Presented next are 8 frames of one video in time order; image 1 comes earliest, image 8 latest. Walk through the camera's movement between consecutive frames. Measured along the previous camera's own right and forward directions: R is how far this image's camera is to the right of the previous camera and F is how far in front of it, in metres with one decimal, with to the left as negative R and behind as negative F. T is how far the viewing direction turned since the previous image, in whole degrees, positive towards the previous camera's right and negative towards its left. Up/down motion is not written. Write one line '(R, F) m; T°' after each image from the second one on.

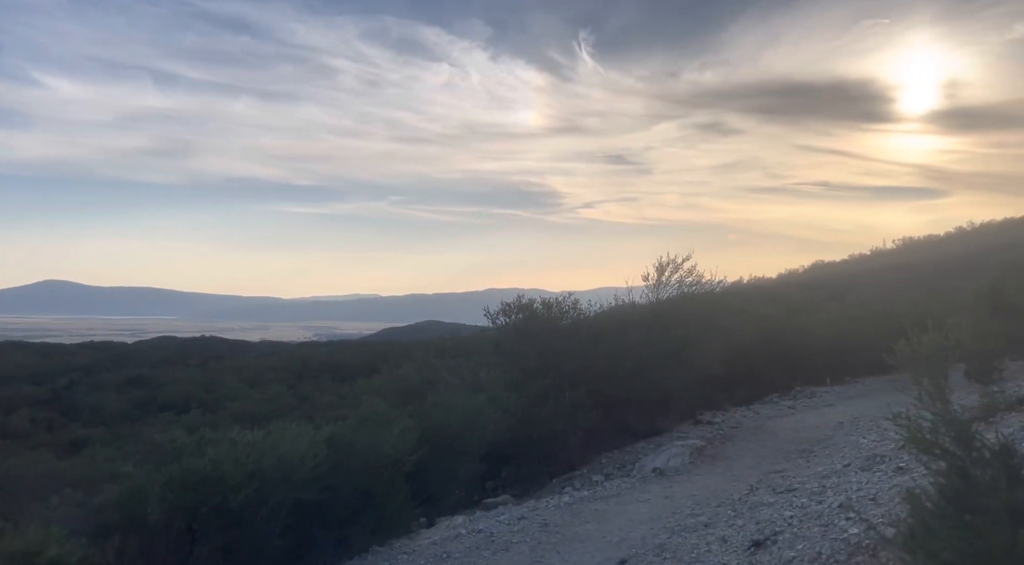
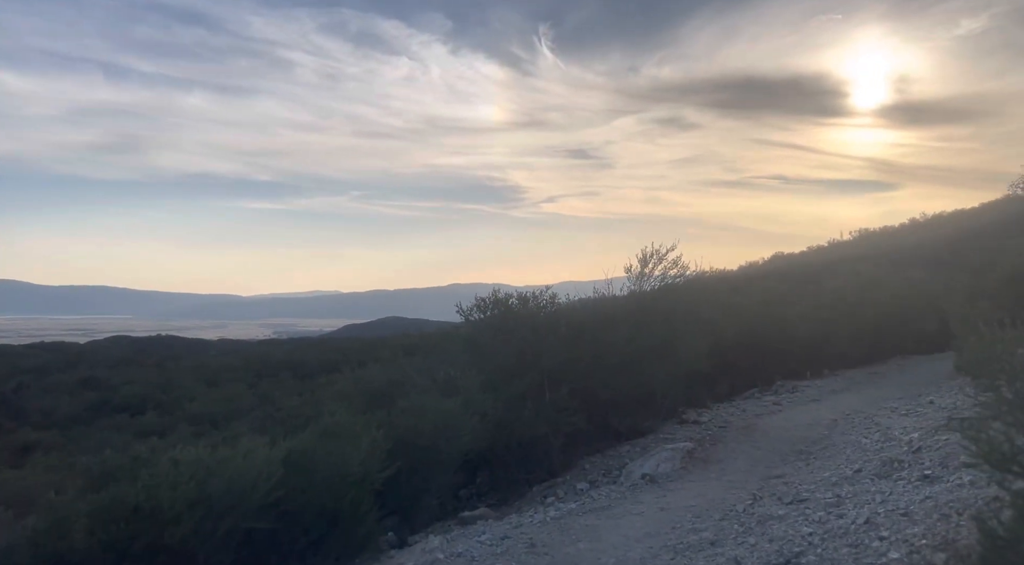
(-0.2, +0.9) m; +3°
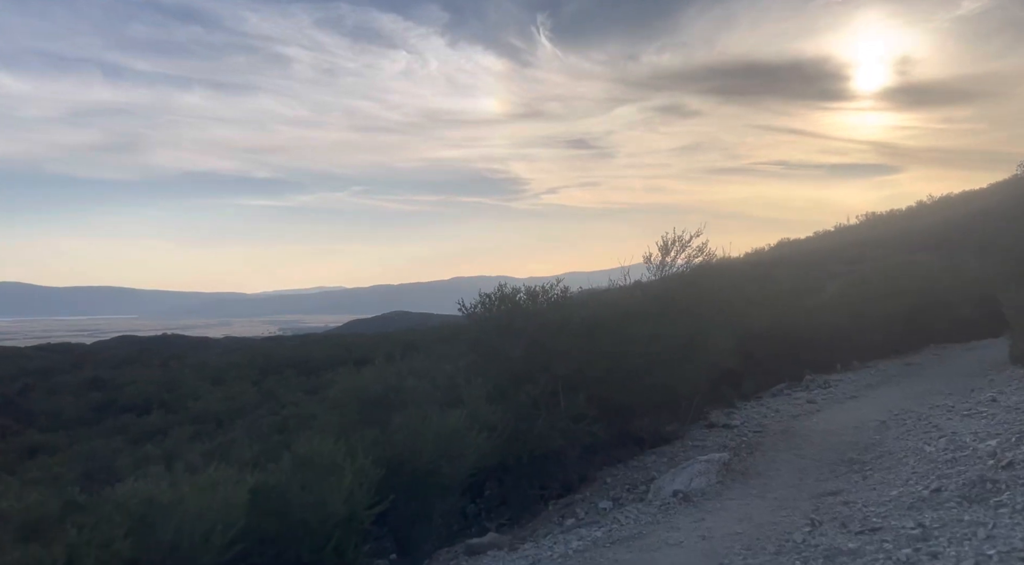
(-0.1, +1.2) m; 0°
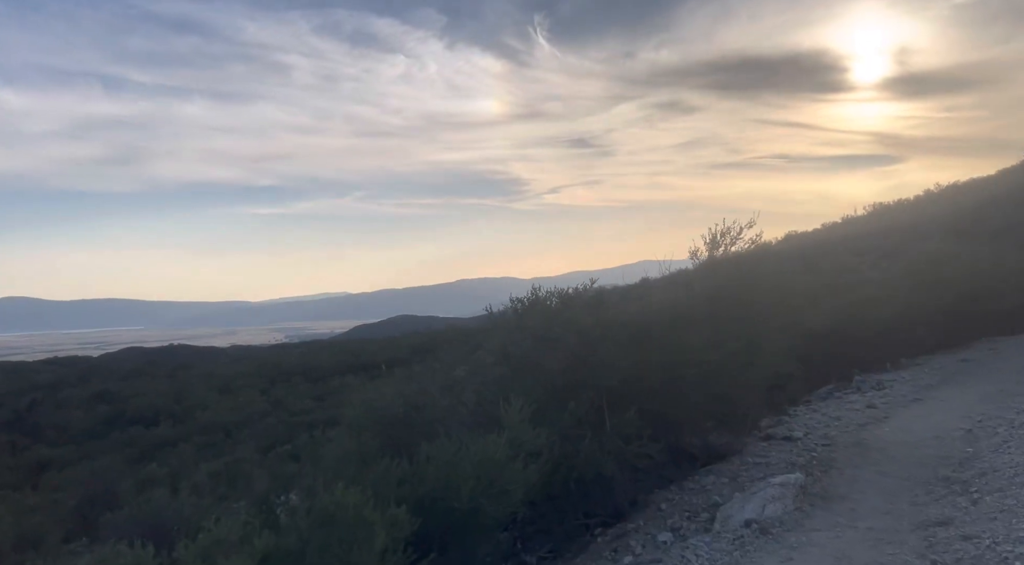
(-0.4, +1.1) m; 0°
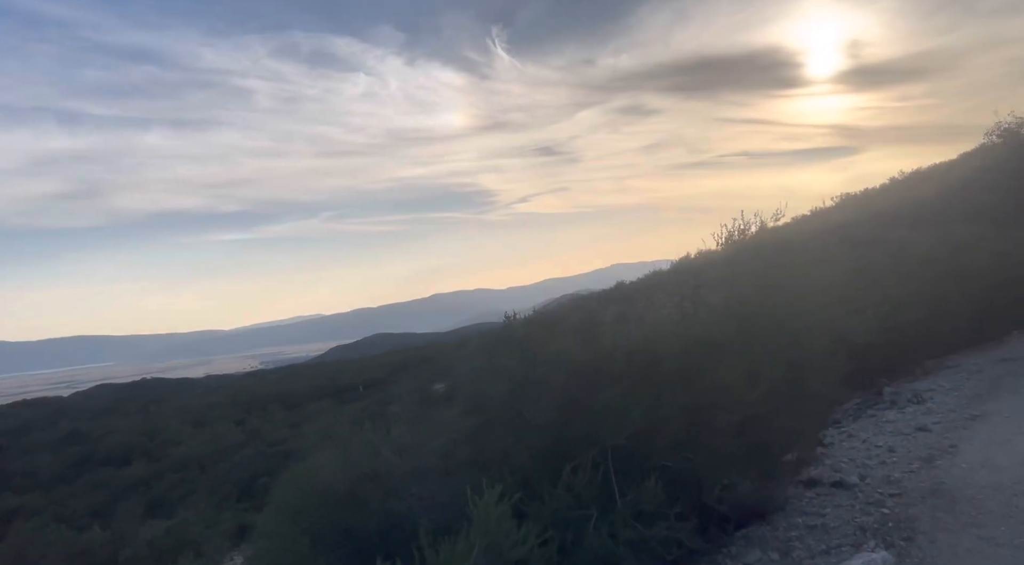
(+0.1, +2.2) m; +2°
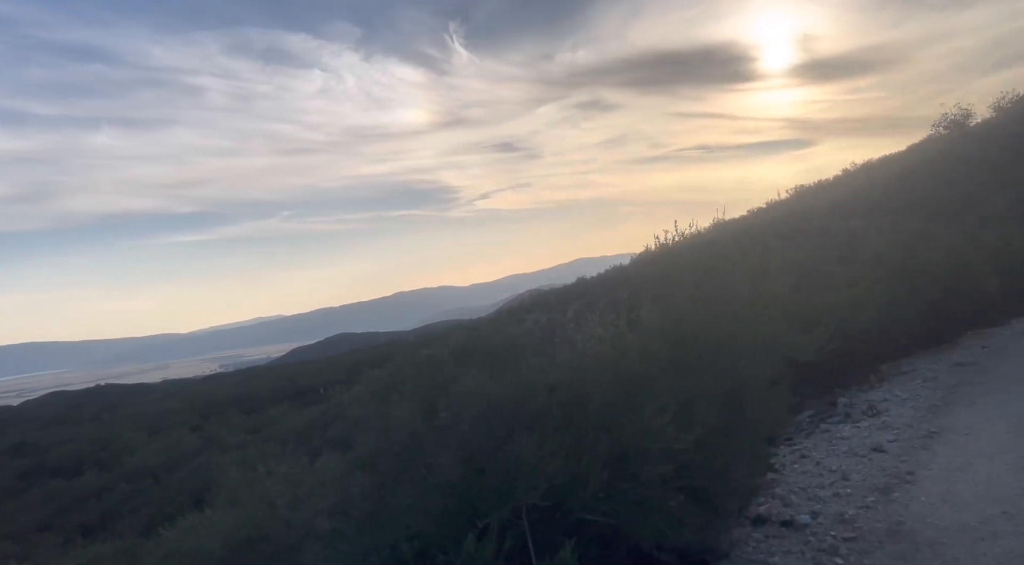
(+0.6, +1.0) m; +3°
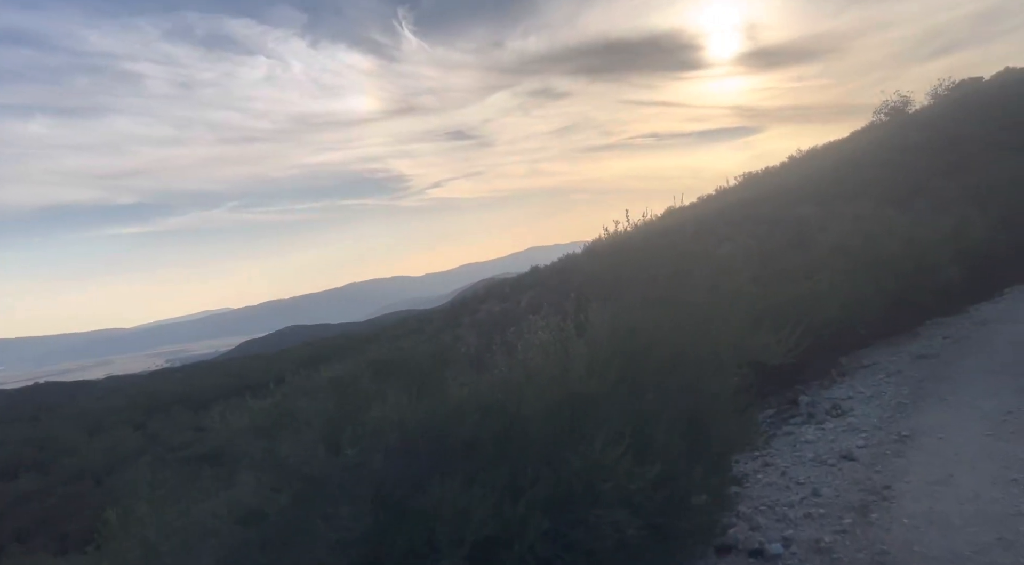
(+0.3, +1.1) m; +4°
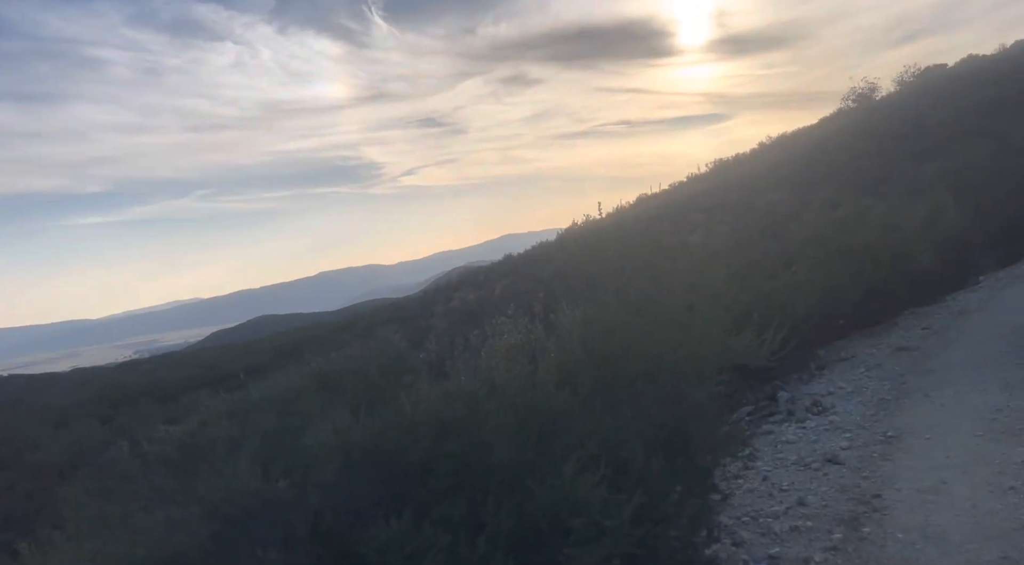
(+0.1, +0.6) m; +2°
